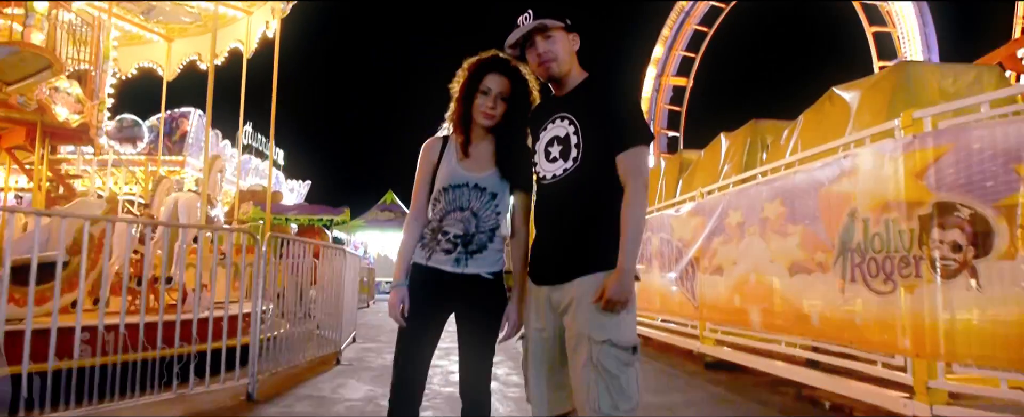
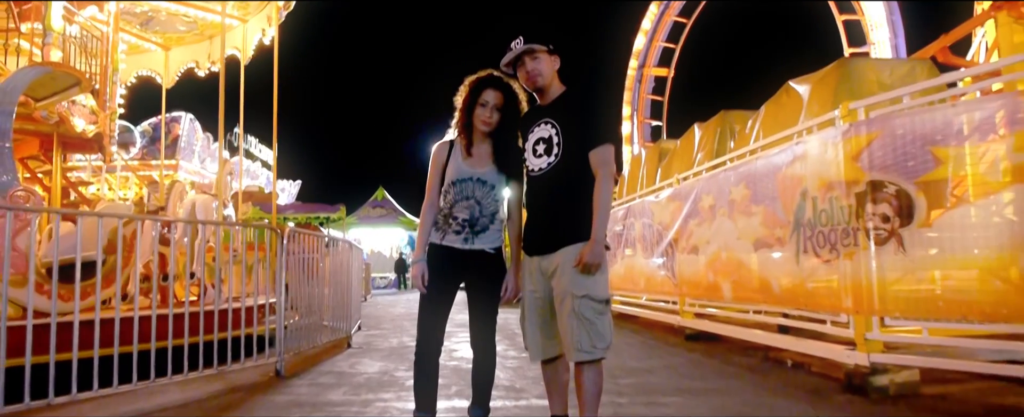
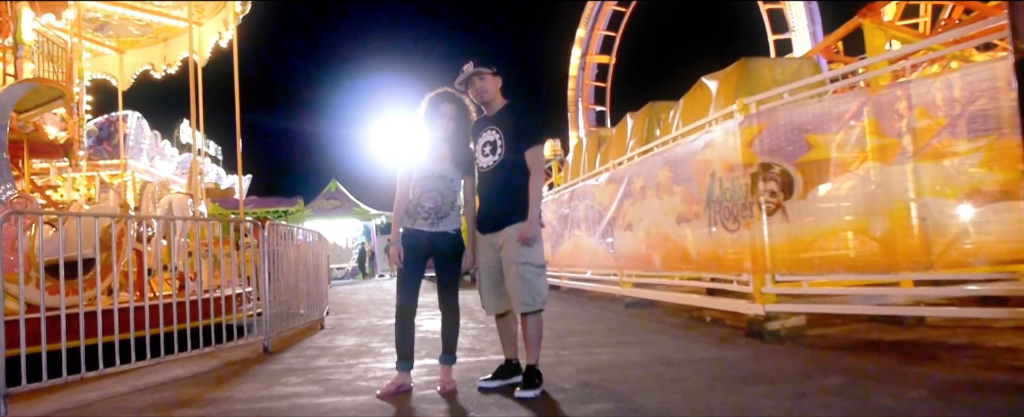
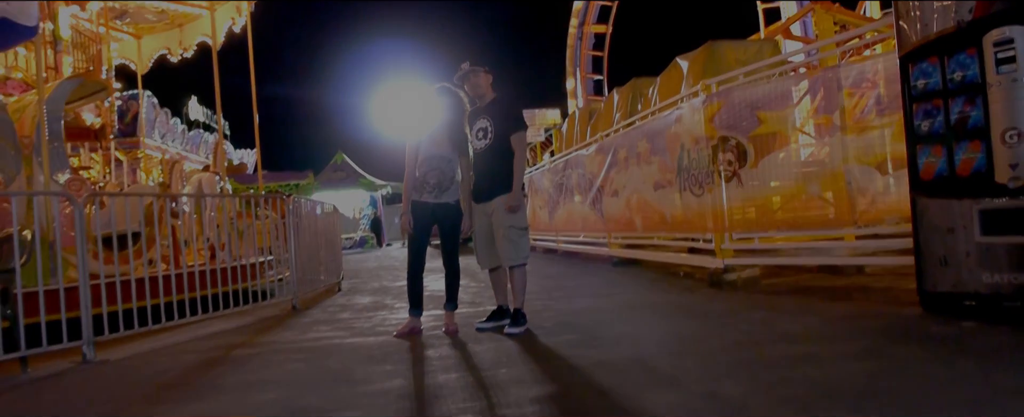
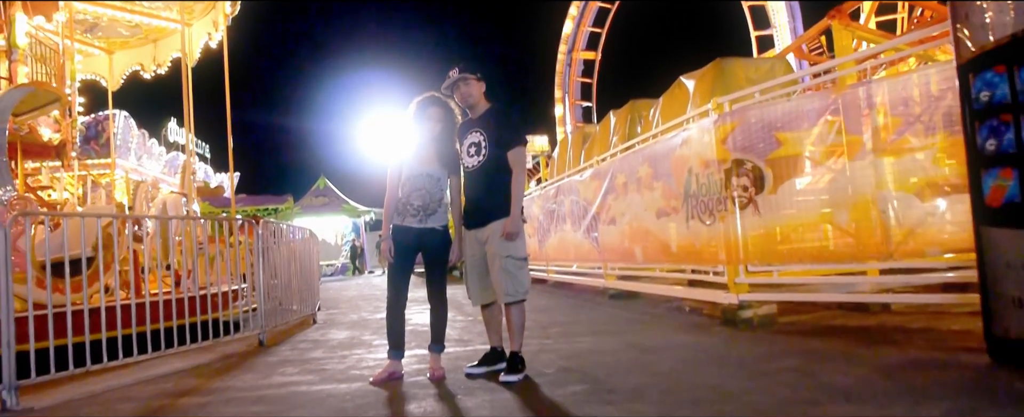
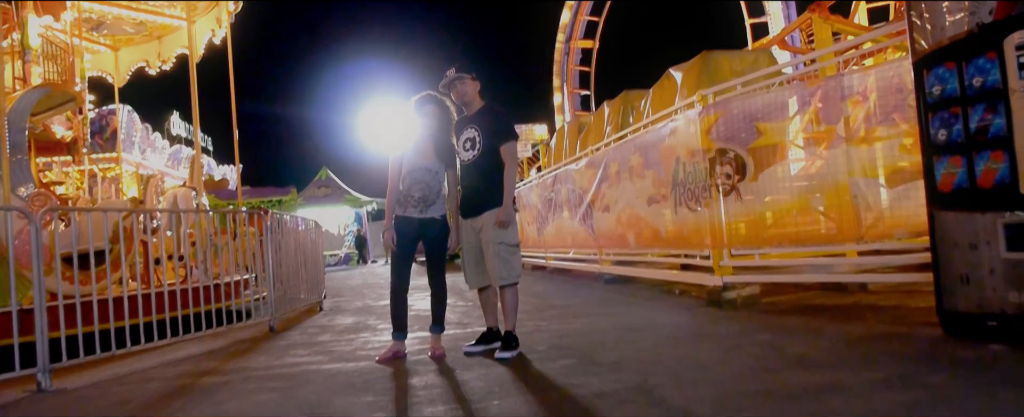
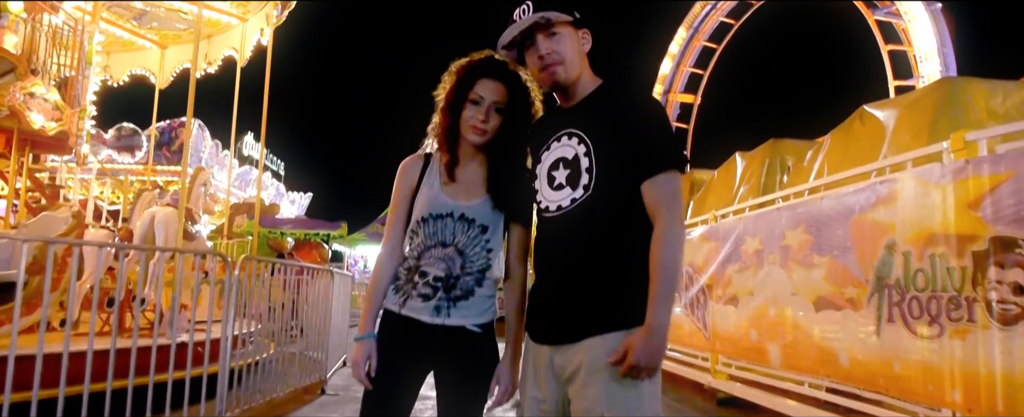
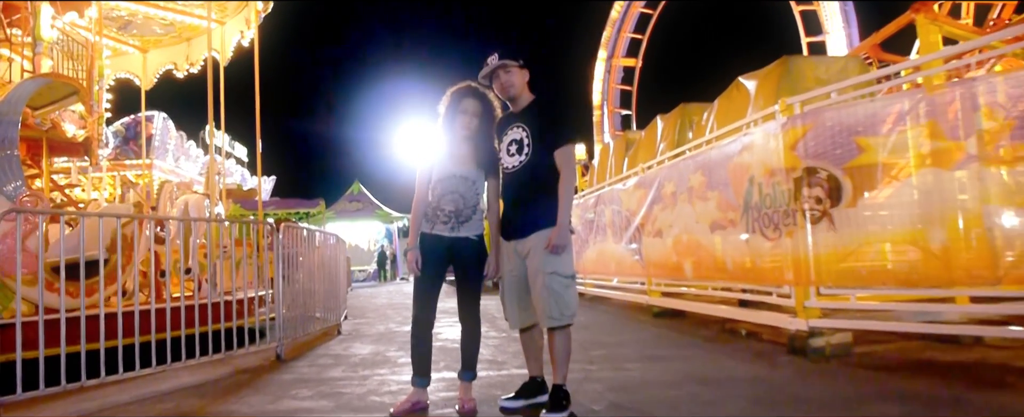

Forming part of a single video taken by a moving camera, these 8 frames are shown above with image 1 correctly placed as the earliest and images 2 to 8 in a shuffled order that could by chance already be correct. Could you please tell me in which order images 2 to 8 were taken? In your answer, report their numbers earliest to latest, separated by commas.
7, 2, 8, 3, 5, 6, 4
